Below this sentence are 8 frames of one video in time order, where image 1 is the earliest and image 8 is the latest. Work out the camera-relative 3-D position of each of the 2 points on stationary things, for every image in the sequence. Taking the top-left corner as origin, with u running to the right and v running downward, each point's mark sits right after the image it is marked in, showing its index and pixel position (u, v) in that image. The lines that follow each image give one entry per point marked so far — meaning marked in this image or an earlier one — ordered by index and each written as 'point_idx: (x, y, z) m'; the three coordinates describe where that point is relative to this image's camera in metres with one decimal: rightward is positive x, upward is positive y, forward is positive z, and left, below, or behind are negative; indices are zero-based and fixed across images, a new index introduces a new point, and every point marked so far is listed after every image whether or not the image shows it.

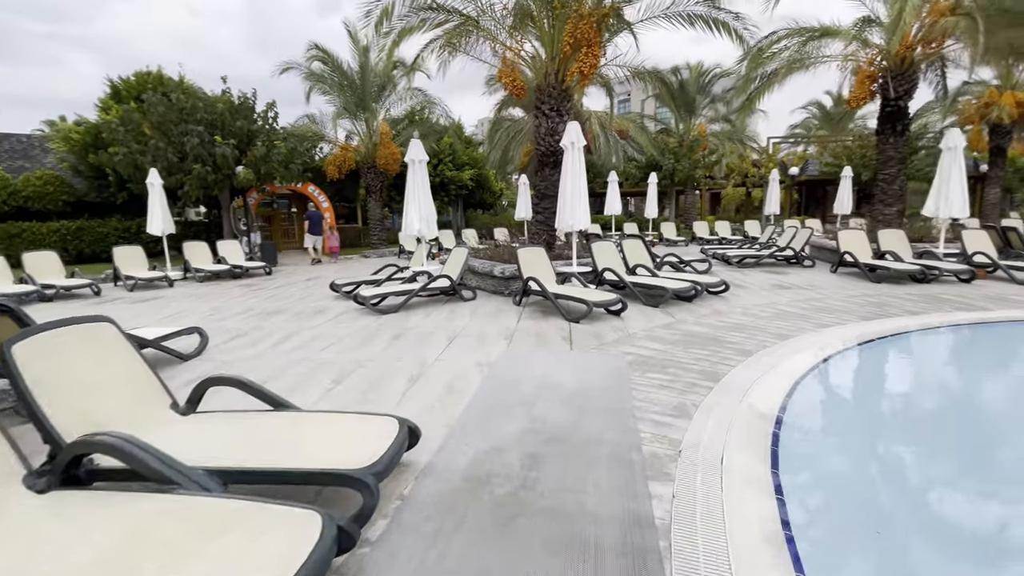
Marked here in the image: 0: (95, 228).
0: (-13.8, +2.0, +16.1) m
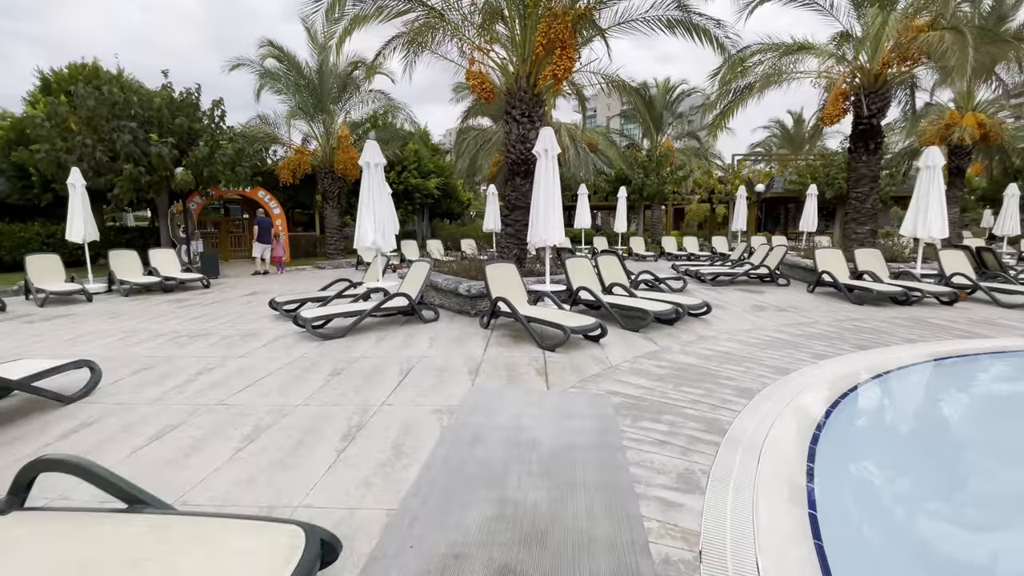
0: (-14.8, +1.7, +14.3) m
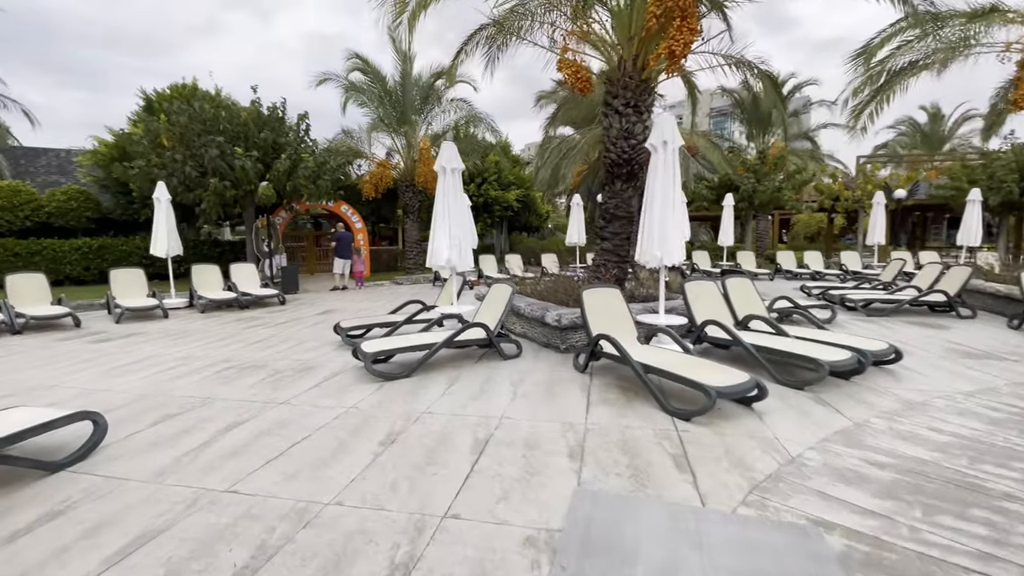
0: (-12.3, +1.3, +15.0) m
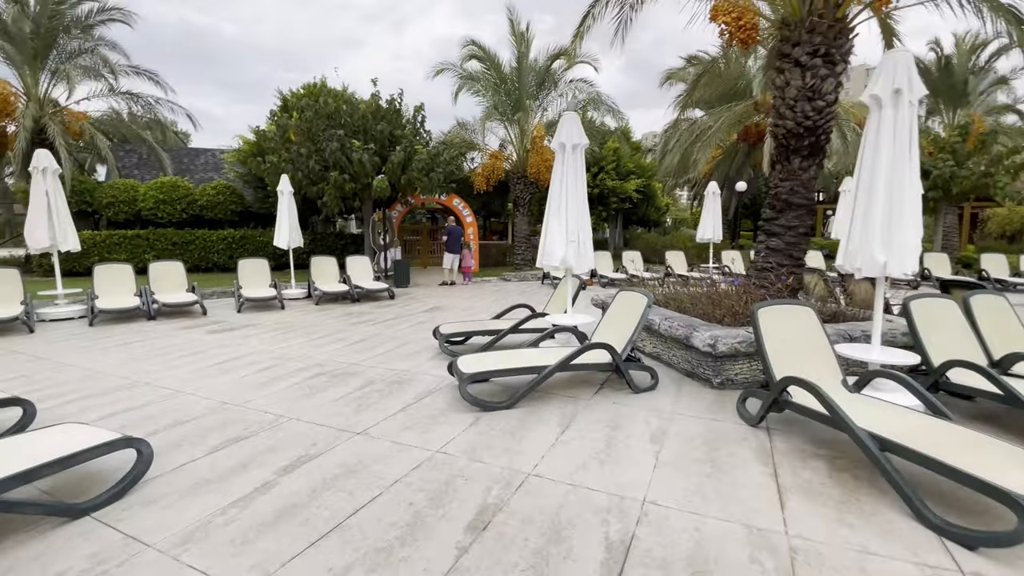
0: (-8.6, +1.7, +16.0) m
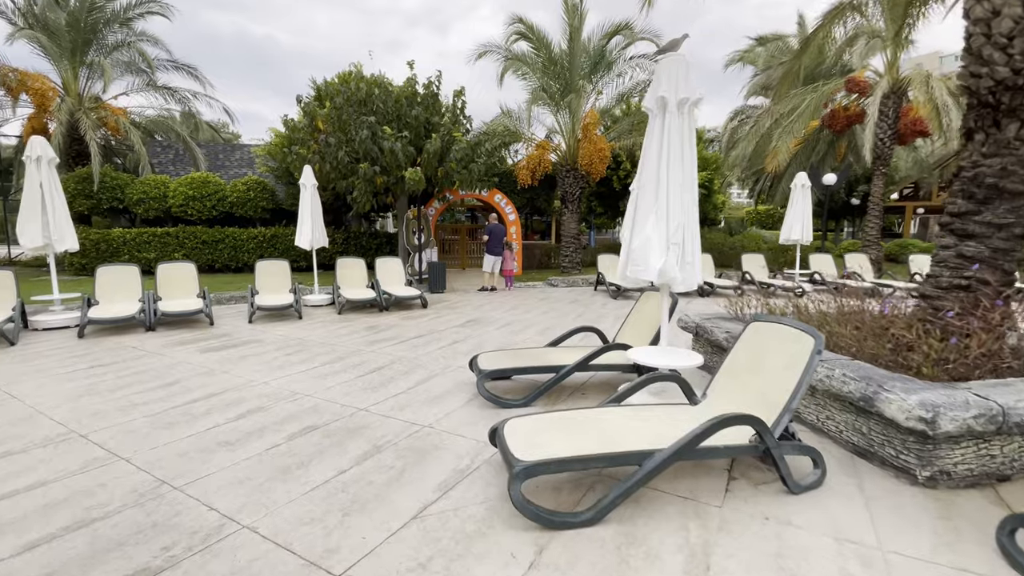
0: (-7.1, +1.6, +15.1) m
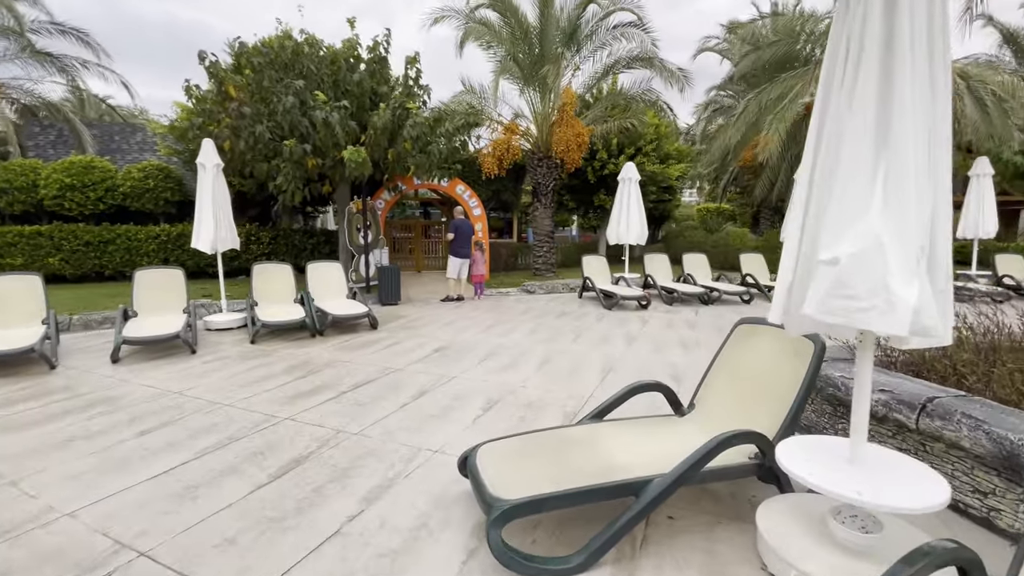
0: (-8.1, +1.4, +12.4) m
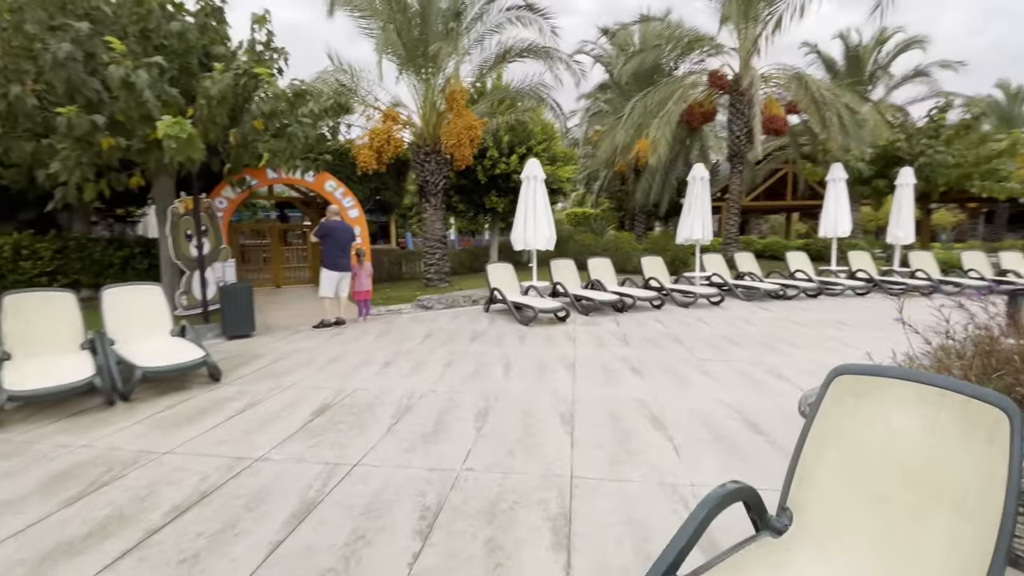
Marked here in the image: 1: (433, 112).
0: (-10.4, +0.7, +8.6) m
1: (-1.8, +3.9, +10.5) m
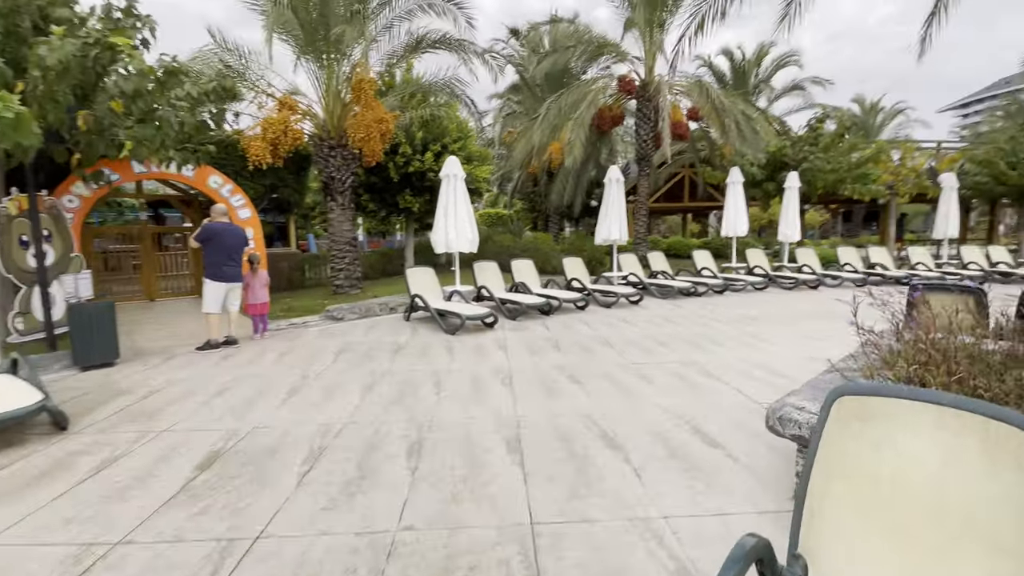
0: (-11.5, +0.3, +6.1) m
1: (-3.6, +3.7, +9.6) m
